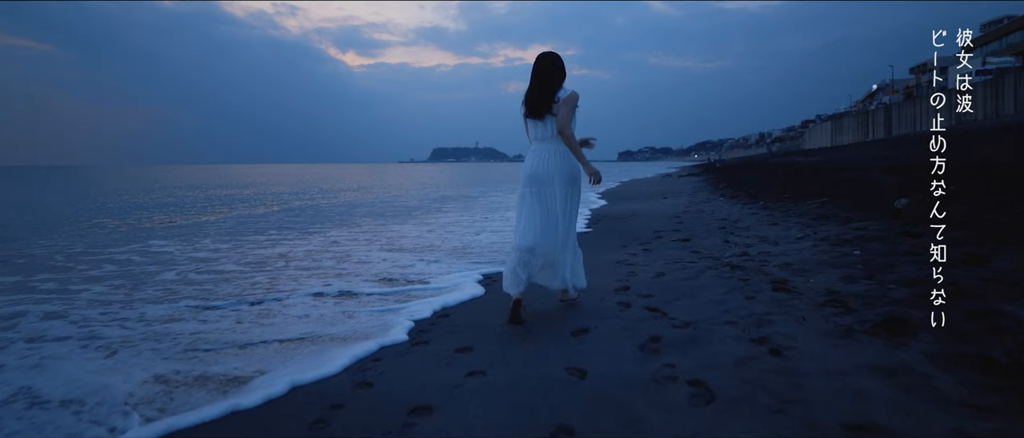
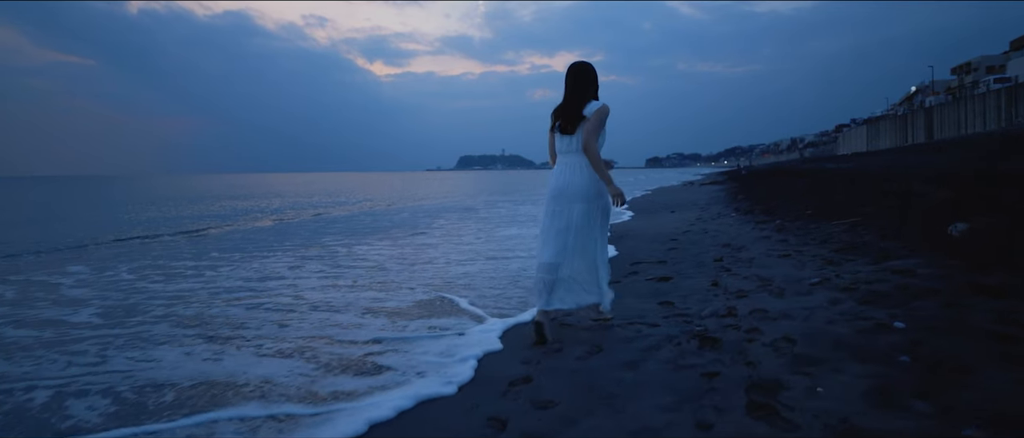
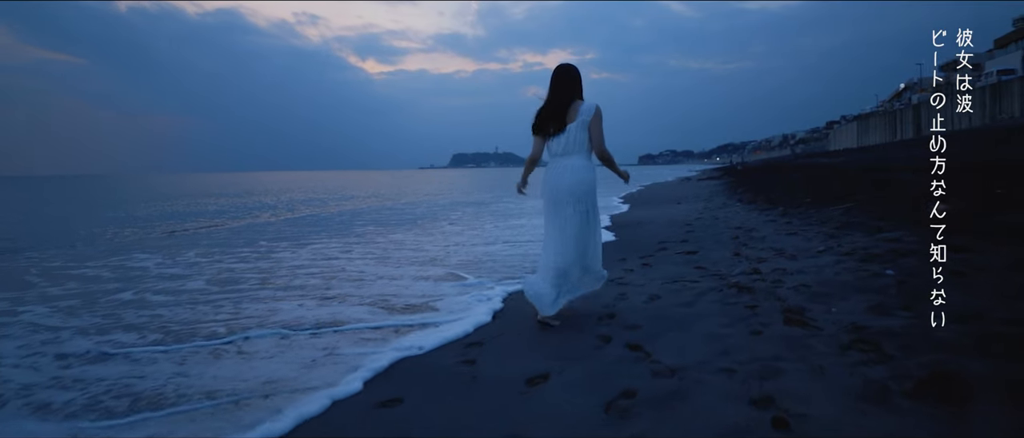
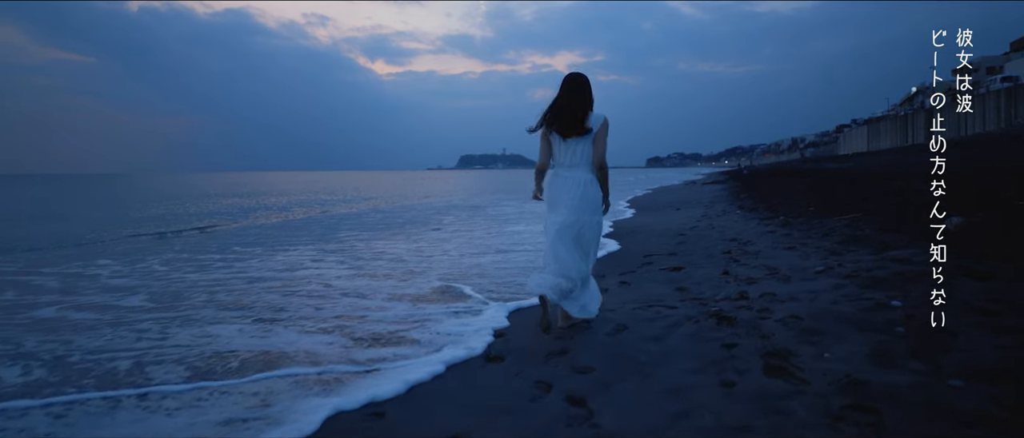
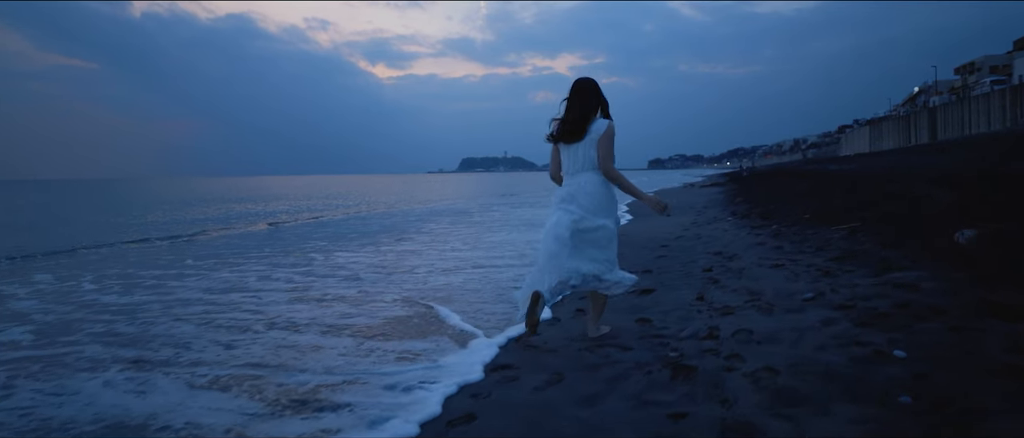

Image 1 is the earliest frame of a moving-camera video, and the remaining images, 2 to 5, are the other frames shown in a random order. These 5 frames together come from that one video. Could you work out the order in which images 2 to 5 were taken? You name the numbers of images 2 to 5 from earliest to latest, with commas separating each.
3, 4, 2, 5
